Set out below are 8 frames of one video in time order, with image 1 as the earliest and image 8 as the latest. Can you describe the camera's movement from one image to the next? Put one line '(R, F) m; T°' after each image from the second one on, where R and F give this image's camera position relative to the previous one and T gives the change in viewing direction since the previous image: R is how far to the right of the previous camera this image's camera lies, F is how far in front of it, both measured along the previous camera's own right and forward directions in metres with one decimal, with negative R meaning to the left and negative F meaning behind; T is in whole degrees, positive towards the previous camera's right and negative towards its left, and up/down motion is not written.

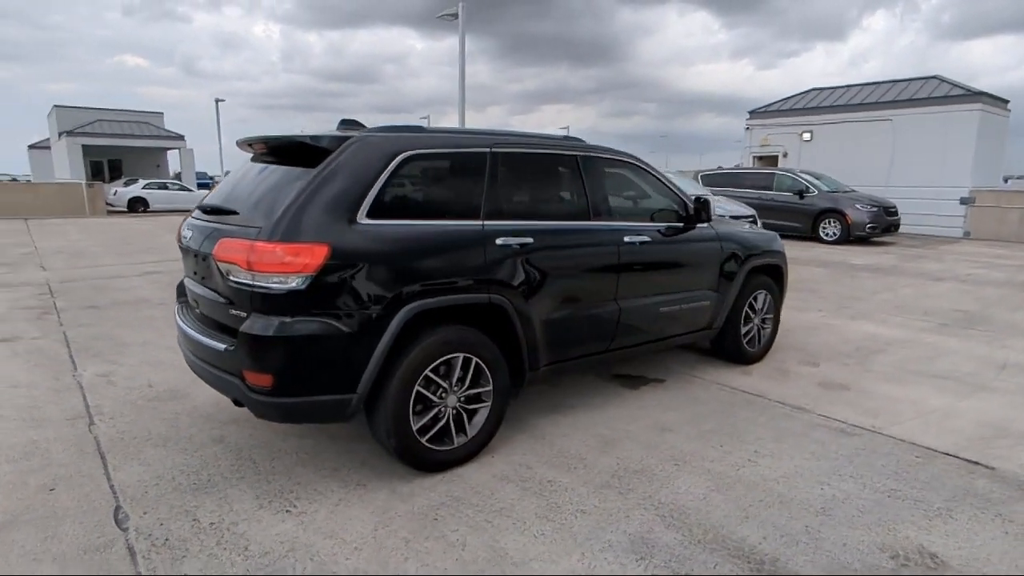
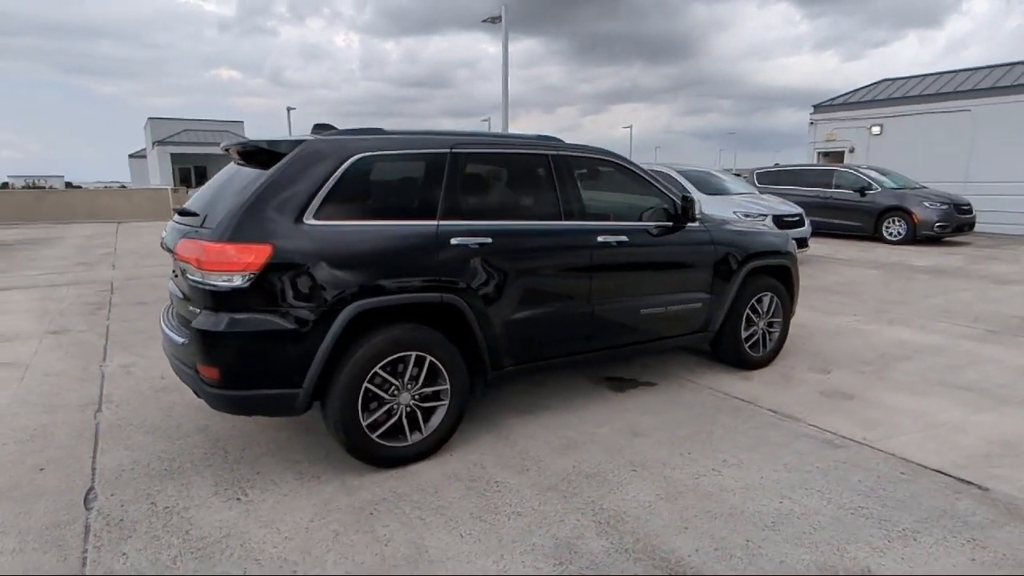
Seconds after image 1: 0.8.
(+0.7, 0.0) m; -7°
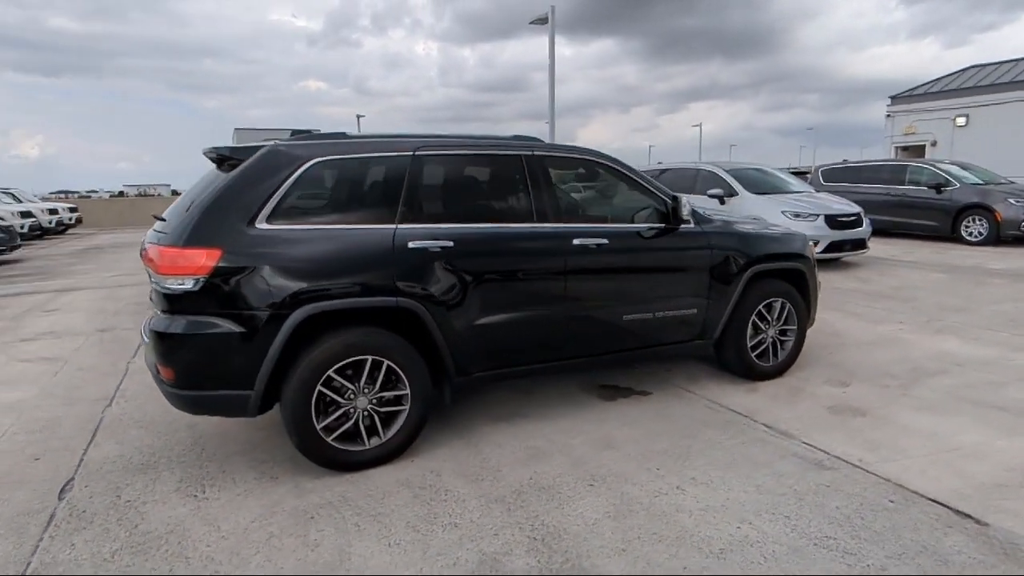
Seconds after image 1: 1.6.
(+0.6, +0.1) m; -7°
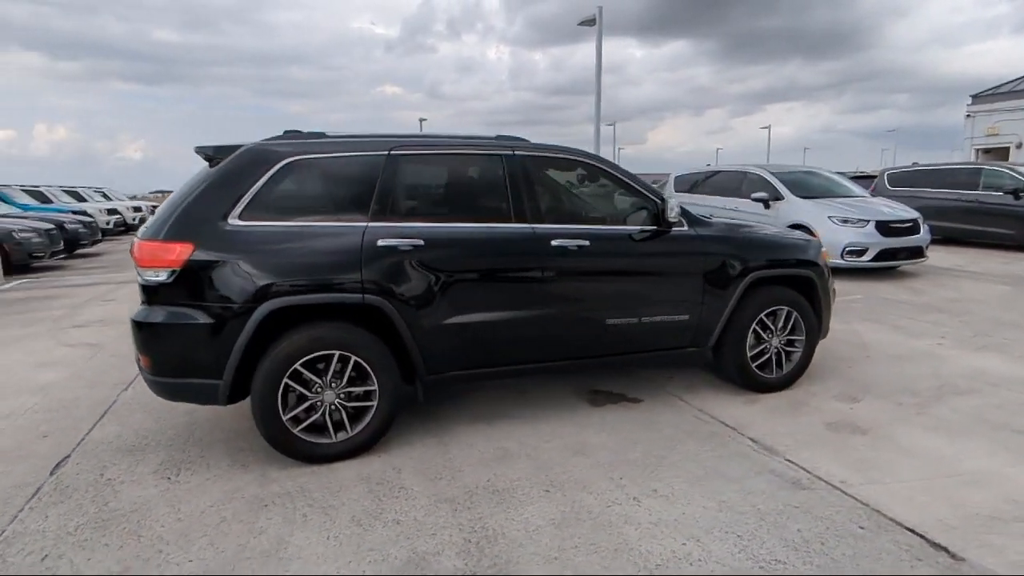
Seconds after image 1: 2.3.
(+0.6, +0.1) m; -6°
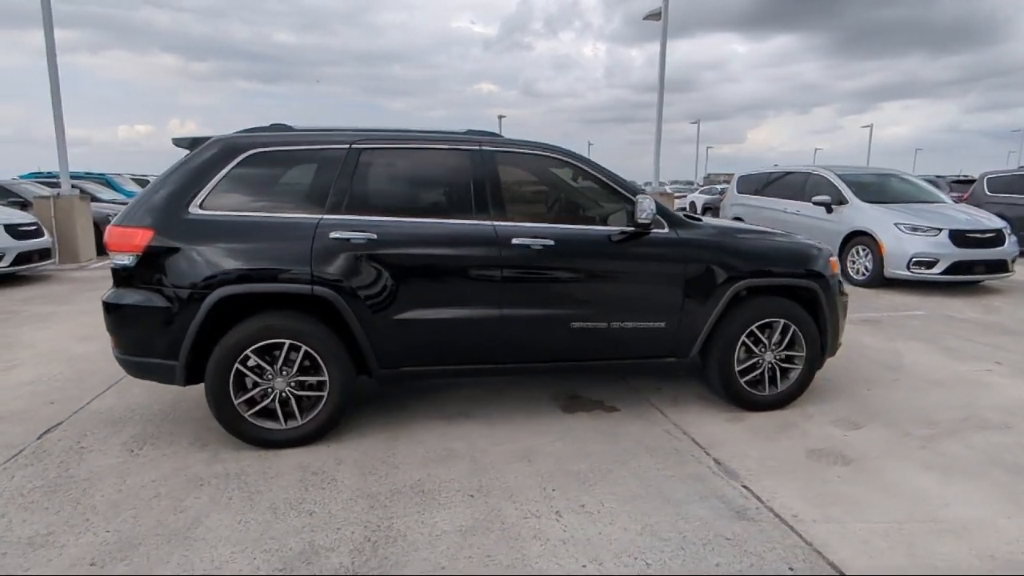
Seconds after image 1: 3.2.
(+0.8, +0.2) m; -8°
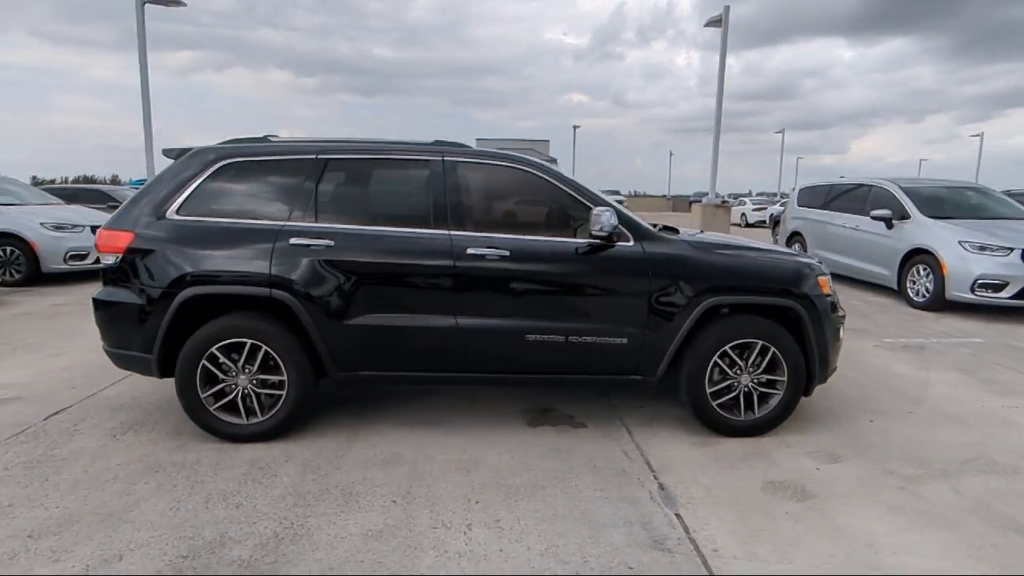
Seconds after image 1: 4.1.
(+0.8, +0.1) m; -8°
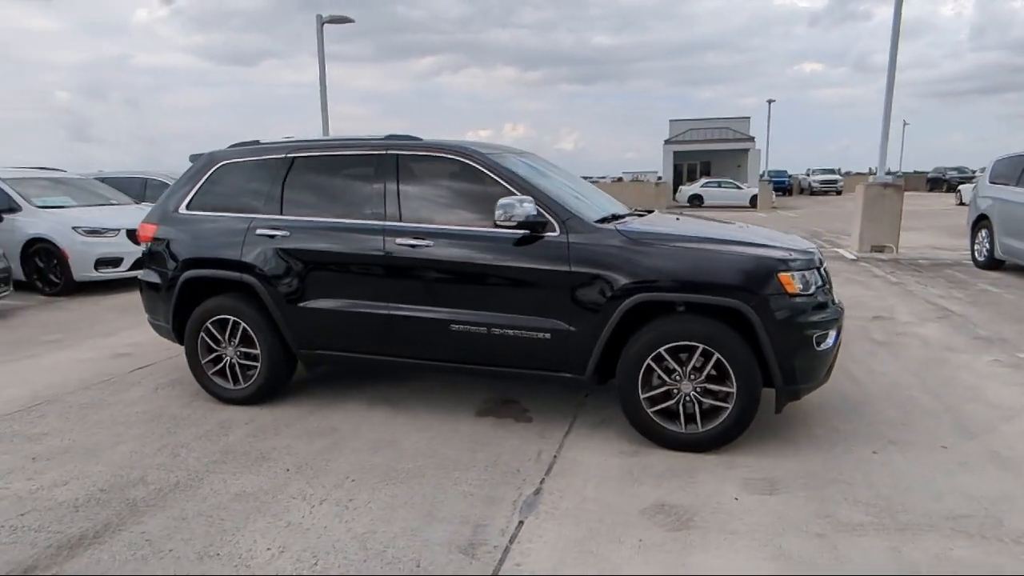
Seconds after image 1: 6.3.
(+1.7, +0.3) m; -20°
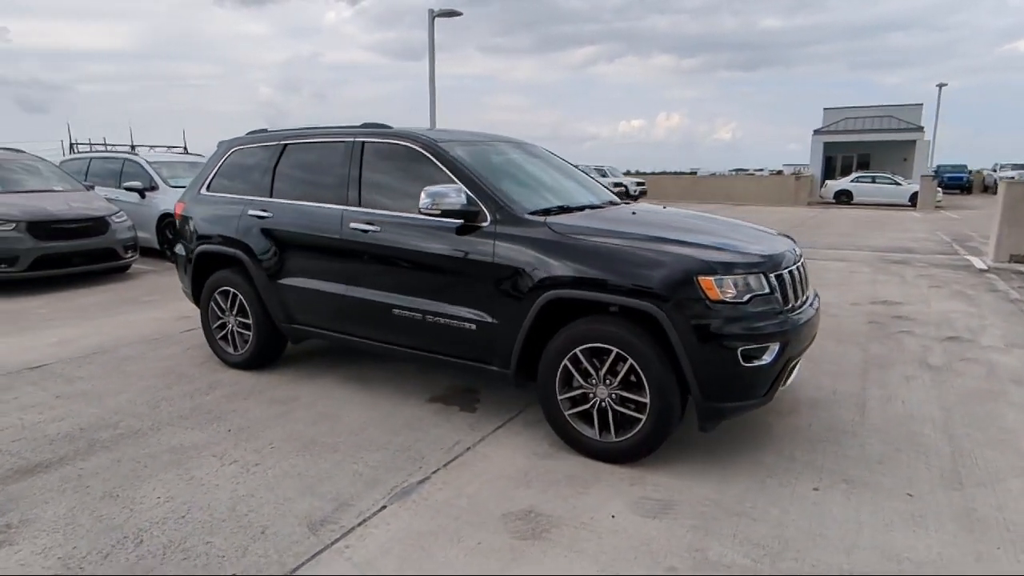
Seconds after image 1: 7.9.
(+1.2, +0.2) m; -13°
